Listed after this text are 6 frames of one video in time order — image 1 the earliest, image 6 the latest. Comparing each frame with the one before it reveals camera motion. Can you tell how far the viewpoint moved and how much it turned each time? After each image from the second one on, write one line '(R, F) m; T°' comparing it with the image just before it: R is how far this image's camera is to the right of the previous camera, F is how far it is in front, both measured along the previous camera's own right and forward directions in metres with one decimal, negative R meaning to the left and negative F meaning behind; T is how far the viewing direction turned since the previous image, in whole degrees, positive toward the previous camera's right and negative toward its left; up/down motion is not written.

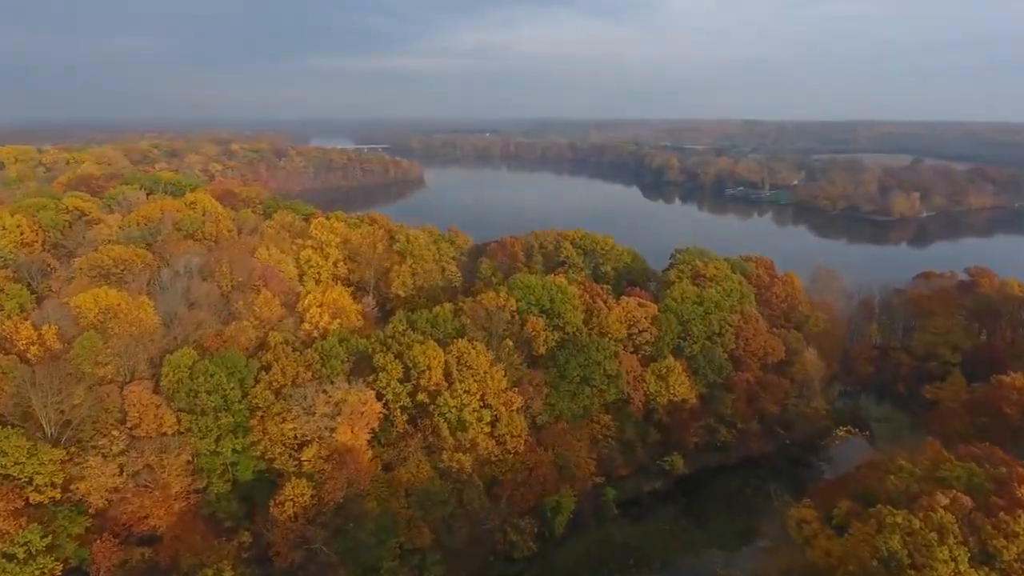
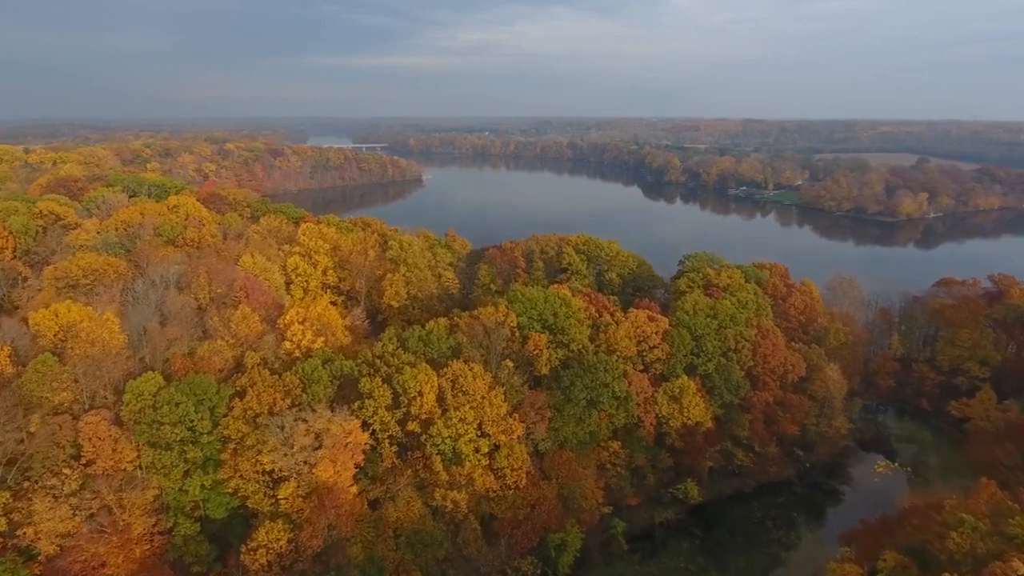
(0.0, +1.5) m; 0°
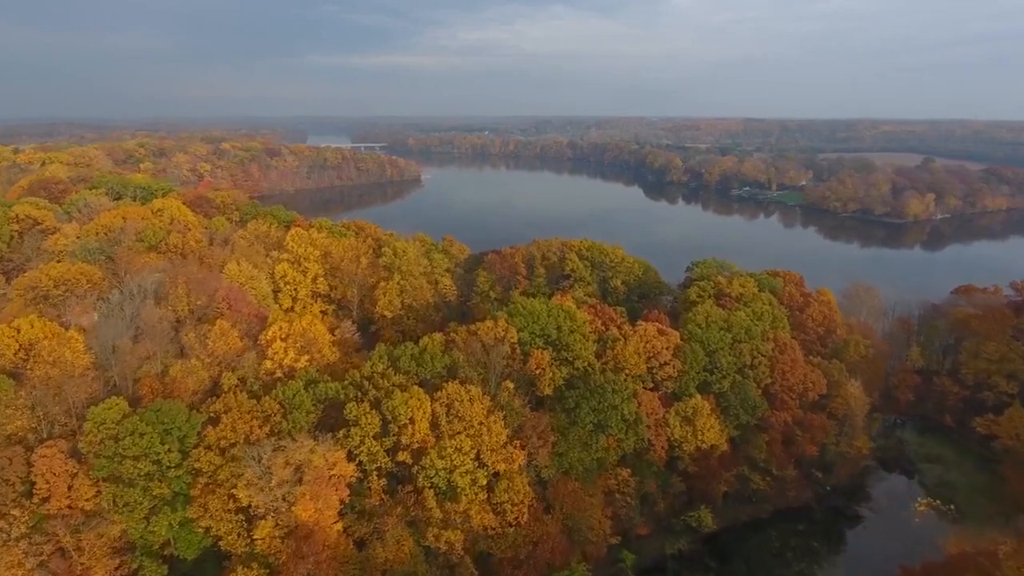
(0.0, +1.2) m; 0°
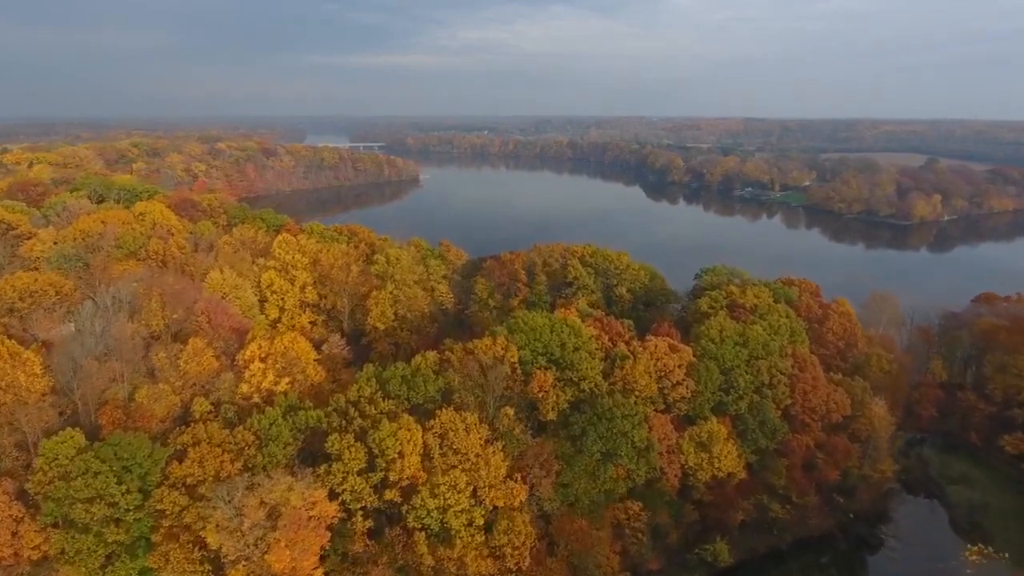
(0.0, +1.3) m; 0°
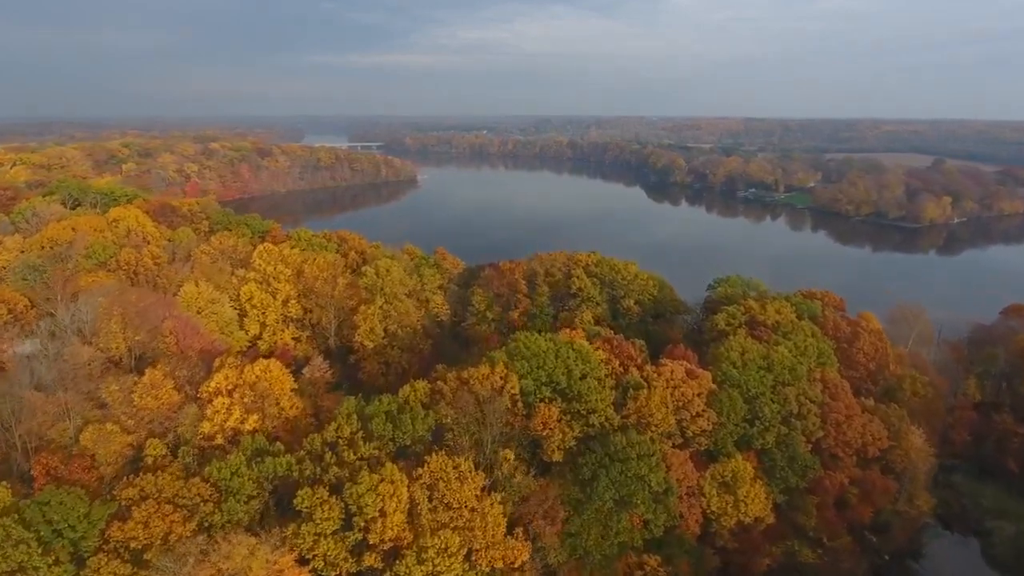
(0.0, +1.6) m; 0°
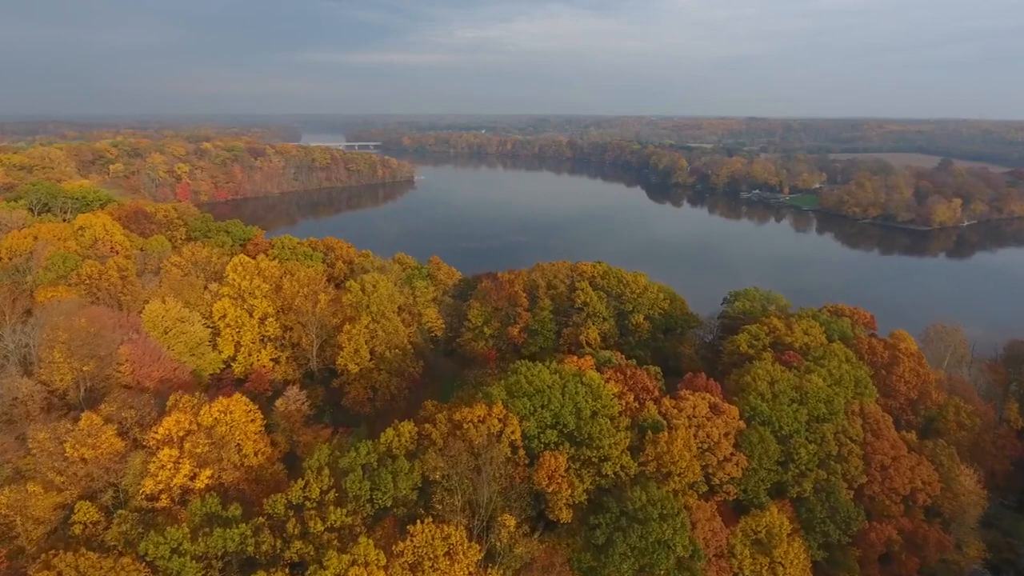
(0.0, +1.8) m; 0°
